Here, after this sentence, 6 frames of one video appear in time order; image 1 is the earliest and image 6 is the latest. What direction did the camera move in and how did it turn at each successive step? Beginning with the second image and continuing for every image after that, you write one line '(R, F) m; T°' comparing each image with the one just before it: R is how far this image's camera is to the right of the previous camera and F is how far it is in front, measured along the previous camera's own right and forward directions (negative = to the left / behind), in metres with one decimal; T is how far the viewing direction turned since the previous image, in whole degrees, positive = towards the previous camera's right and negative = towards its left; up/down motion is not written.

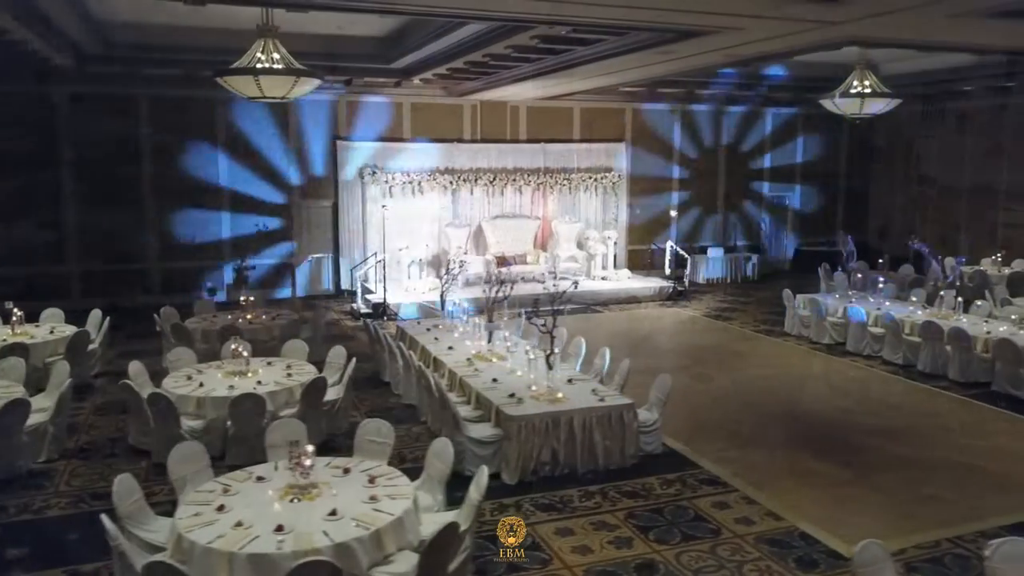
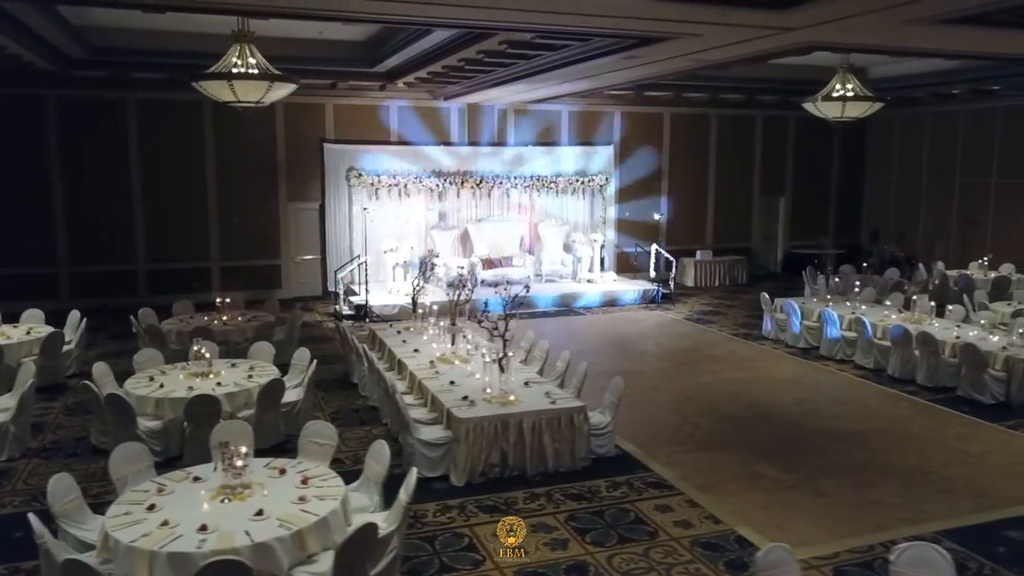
(+0.5, -0.1) m; -1°
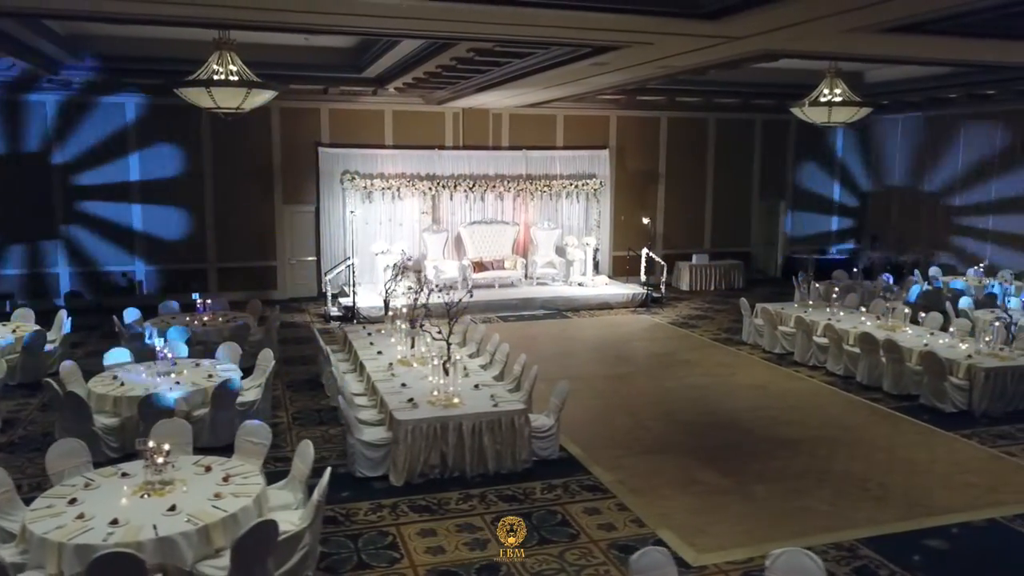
(+0.7, -0.1) m; -2°
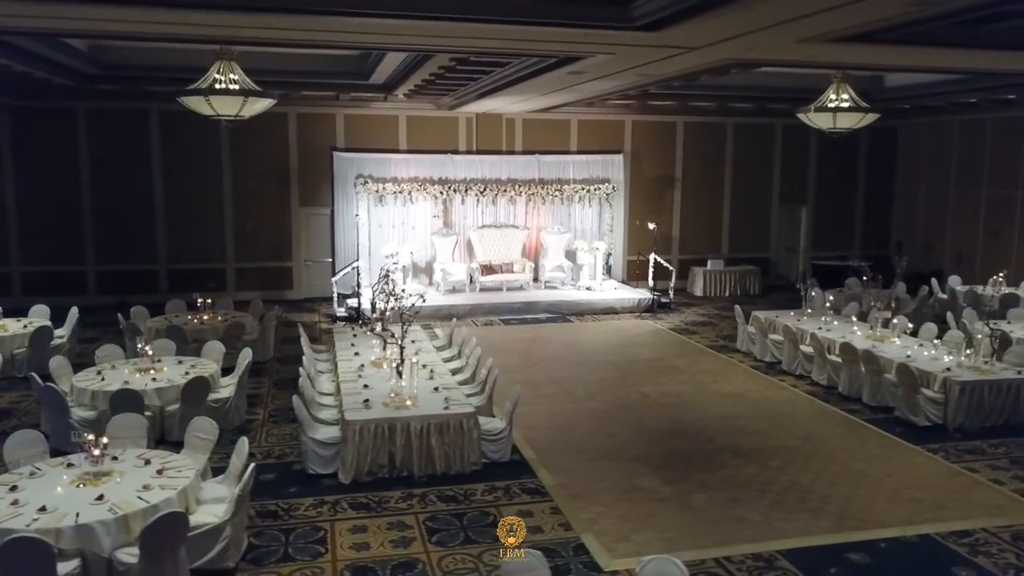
(+0.8, -0.1) m; -4°
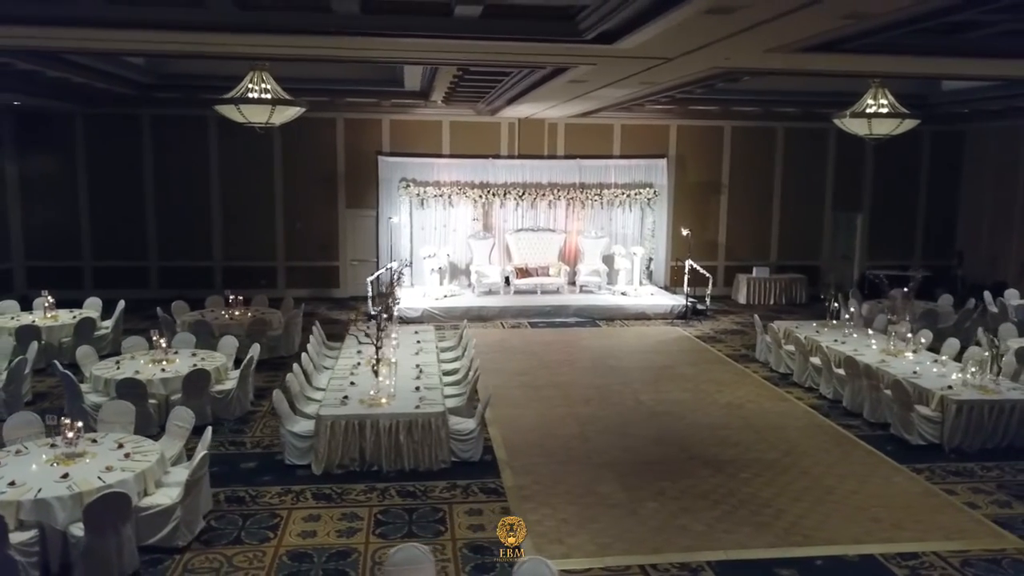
(+1.0, -0.1) m; -6°
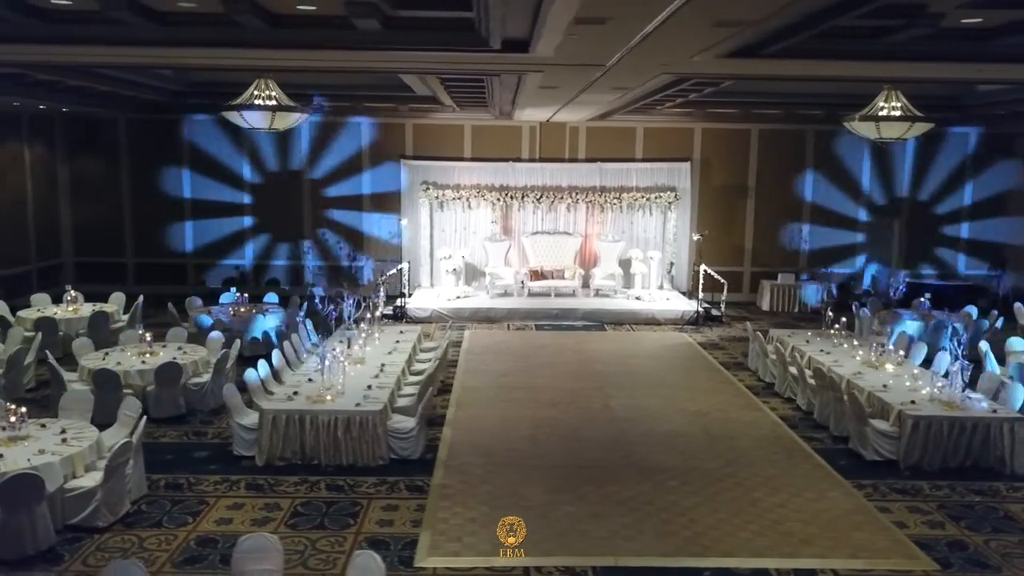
(+1.3, -0.1) m; -6°
